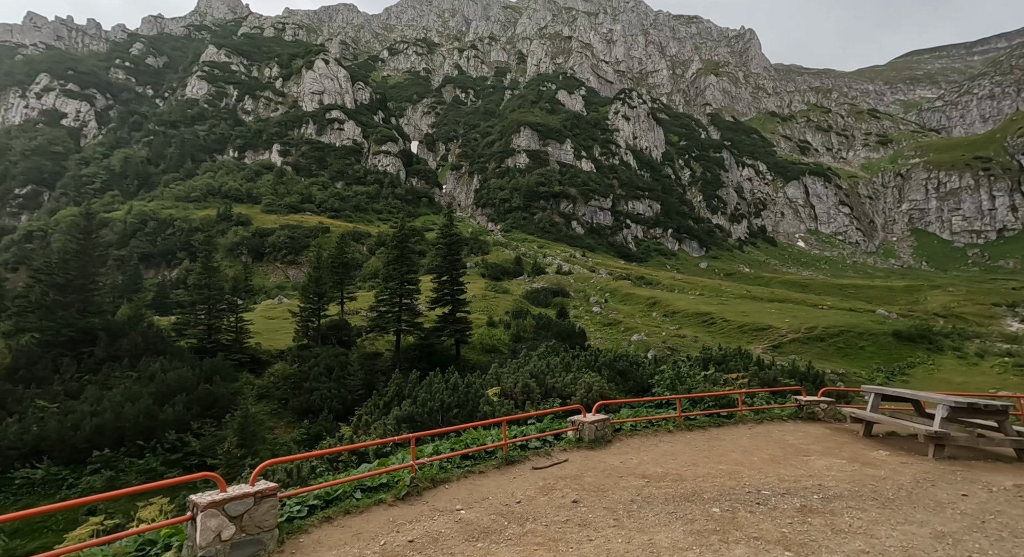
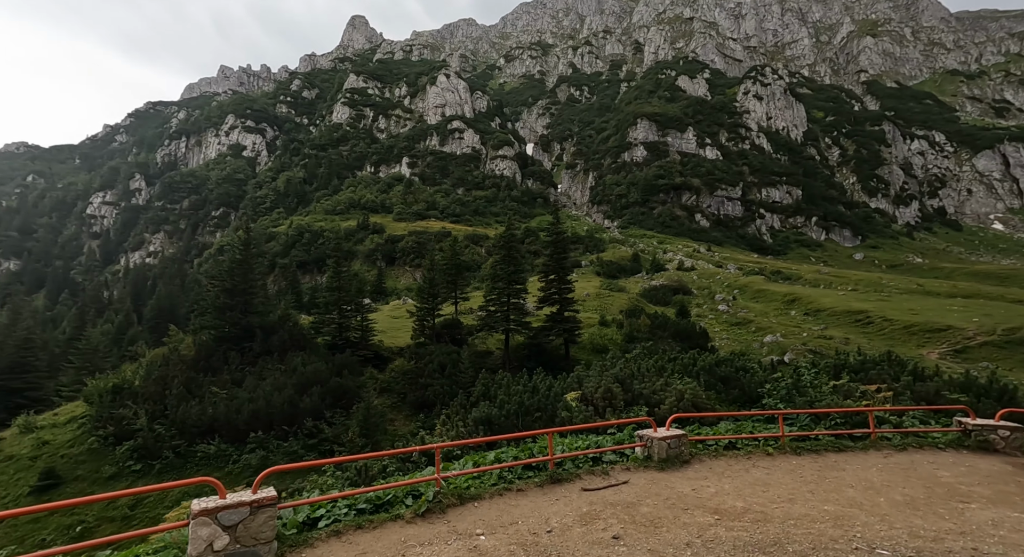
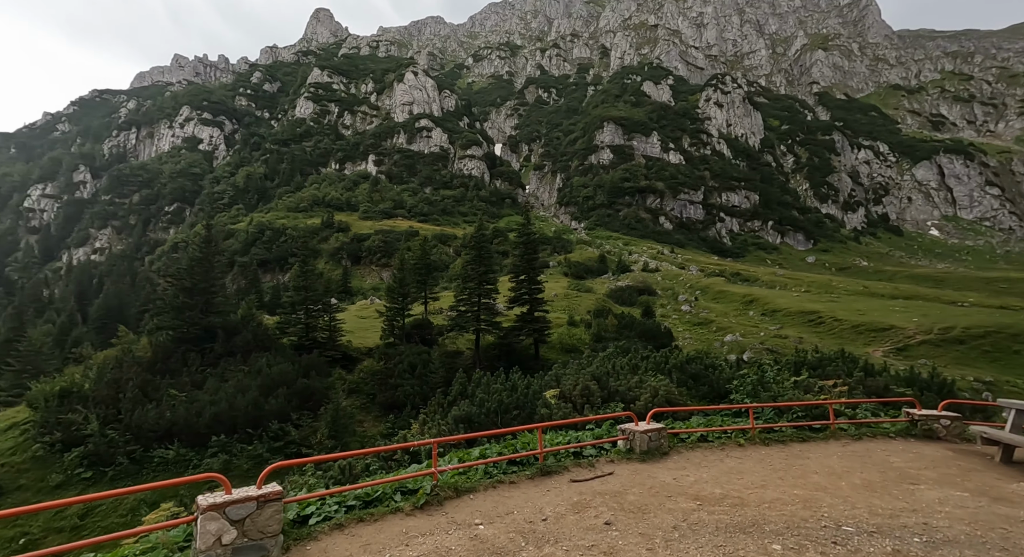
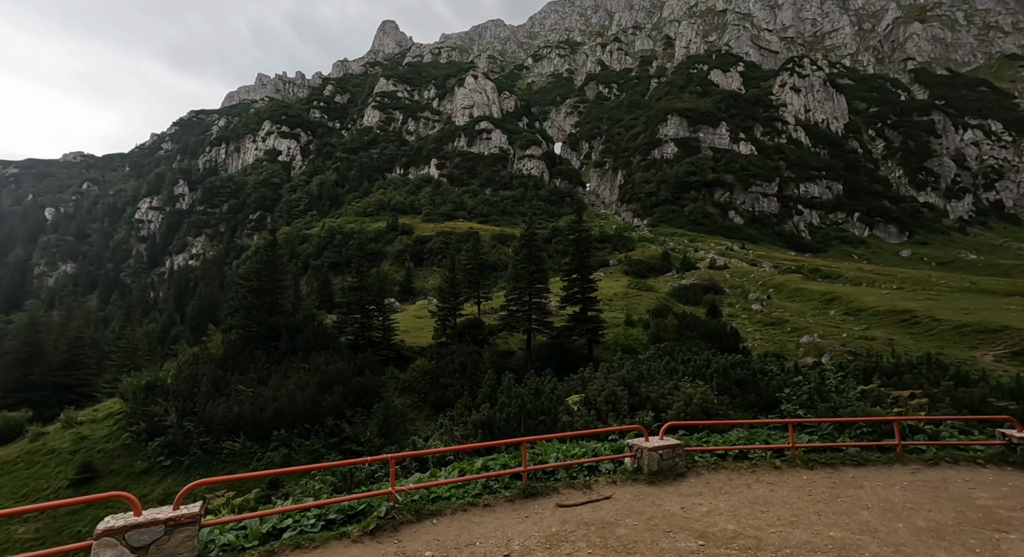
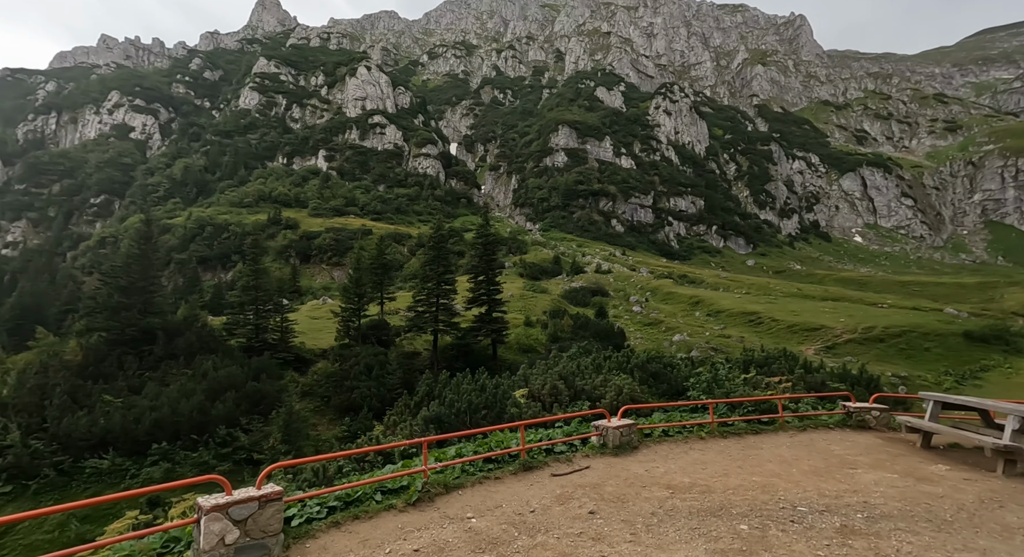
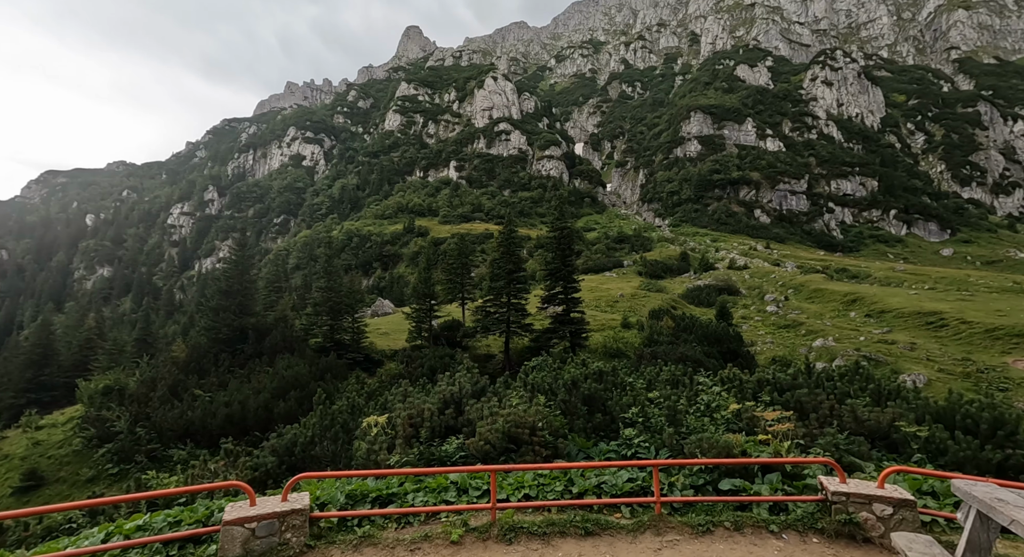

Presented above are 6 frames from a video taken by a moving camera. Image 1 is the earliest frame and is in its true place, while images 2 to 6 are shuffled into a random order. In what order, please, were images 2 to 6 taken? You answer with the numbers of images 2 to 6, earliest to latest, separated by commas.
5, 3, 2, 4, 6
